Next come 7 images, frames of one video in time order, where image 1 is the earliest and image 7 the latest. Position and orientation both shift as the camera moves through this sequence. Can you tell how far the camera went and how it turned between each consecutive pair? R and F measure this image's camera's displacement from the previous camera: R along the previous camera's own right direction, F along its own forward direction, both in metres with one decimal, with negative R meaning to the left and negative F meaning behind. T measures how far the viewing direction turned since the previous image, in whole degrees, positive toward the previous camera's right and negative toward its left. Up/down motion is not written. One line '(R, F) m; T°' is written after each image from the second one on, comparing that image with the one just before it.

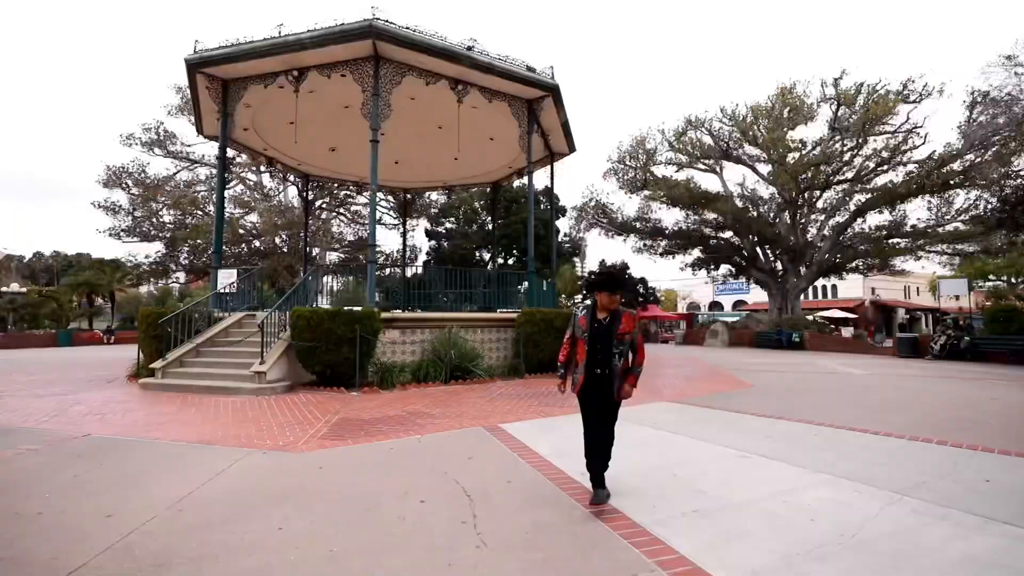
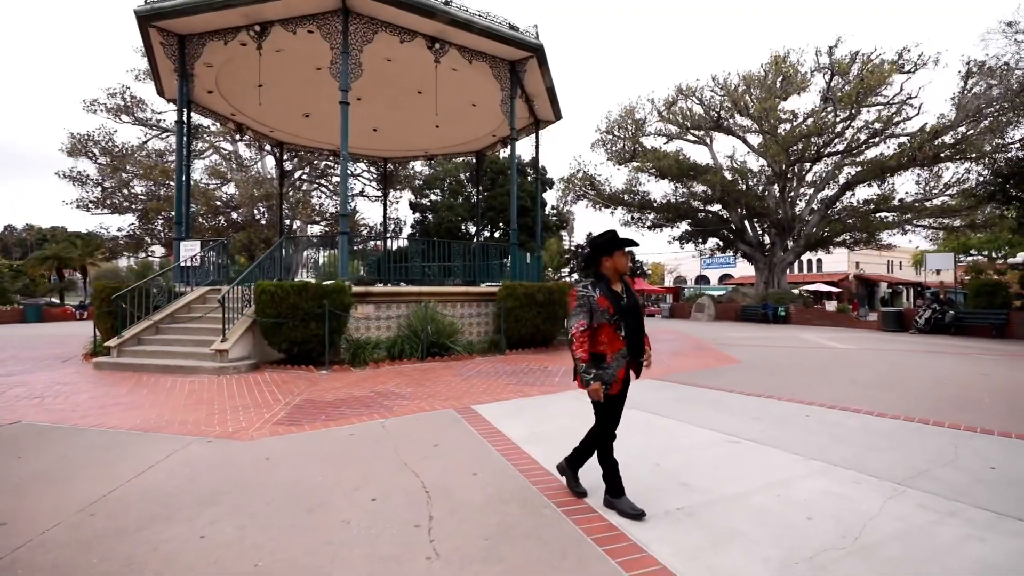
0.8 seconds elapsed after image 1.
(+0.2, +0.5) m; +1°
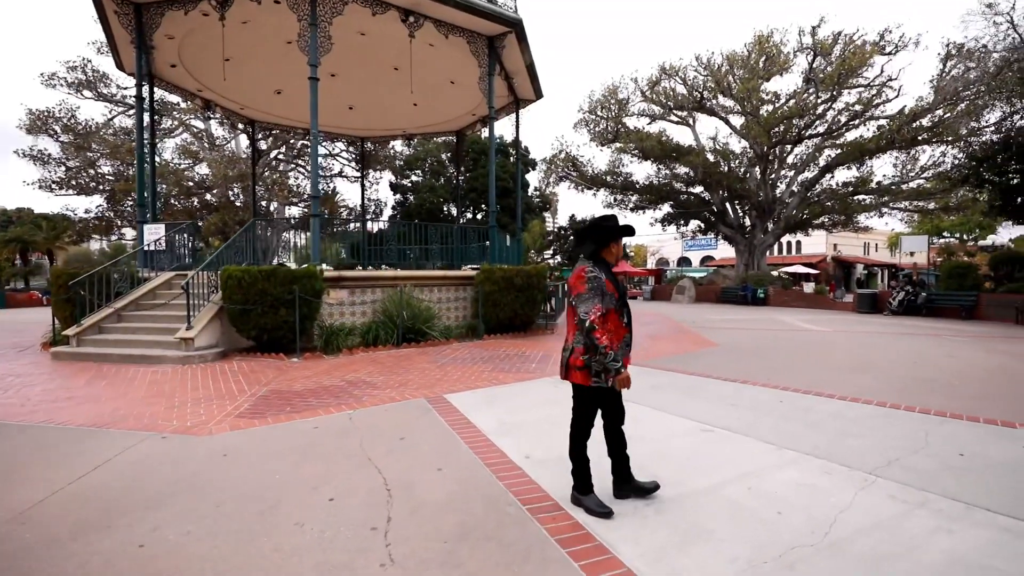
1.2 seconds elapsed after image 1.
(+0.1, +0.2) m; +2°
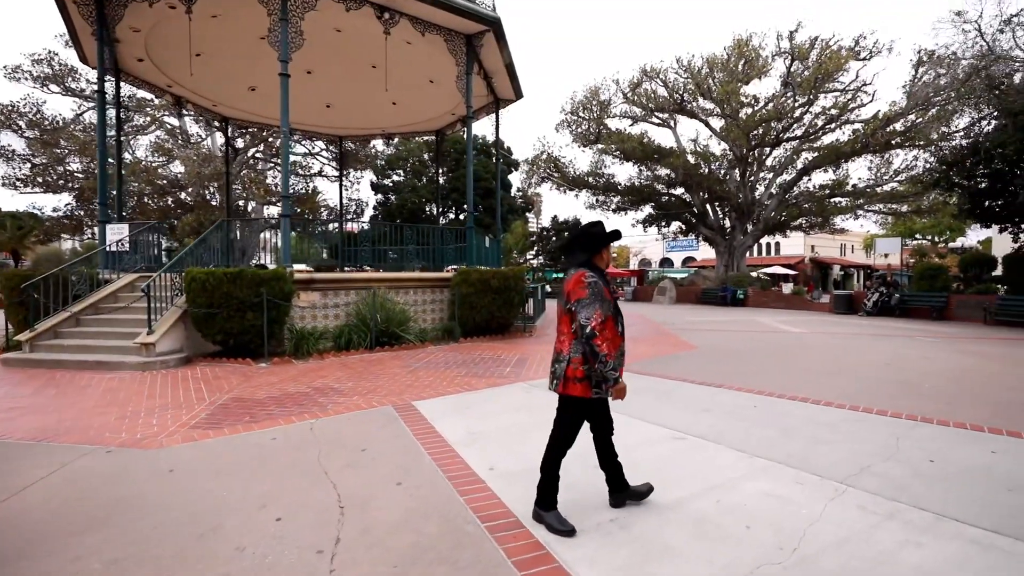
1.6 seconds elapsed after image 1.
(+0.2, +0.1) m; +2°
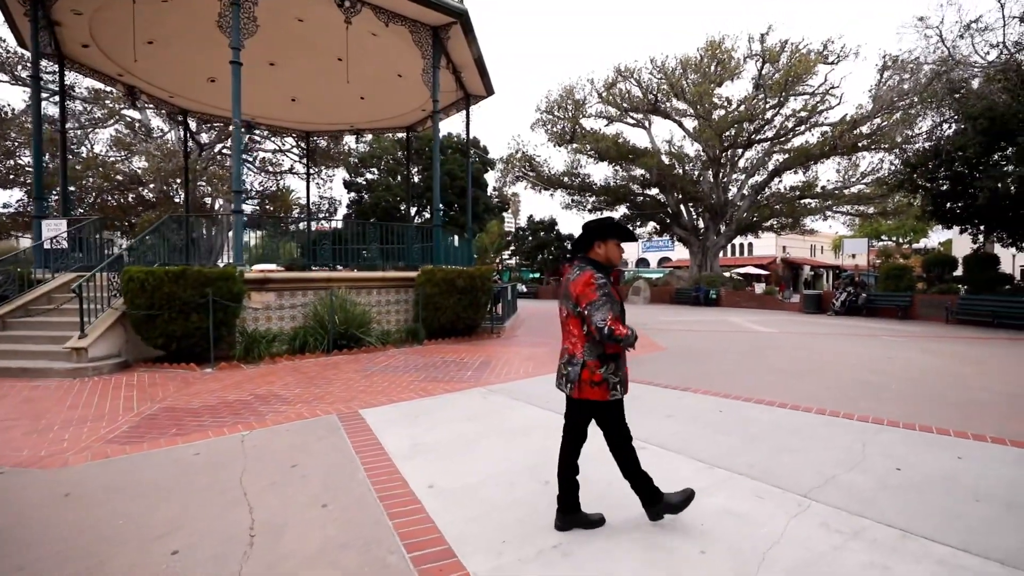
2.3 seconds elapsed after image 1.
(+0.3, +0.3) m; +2°
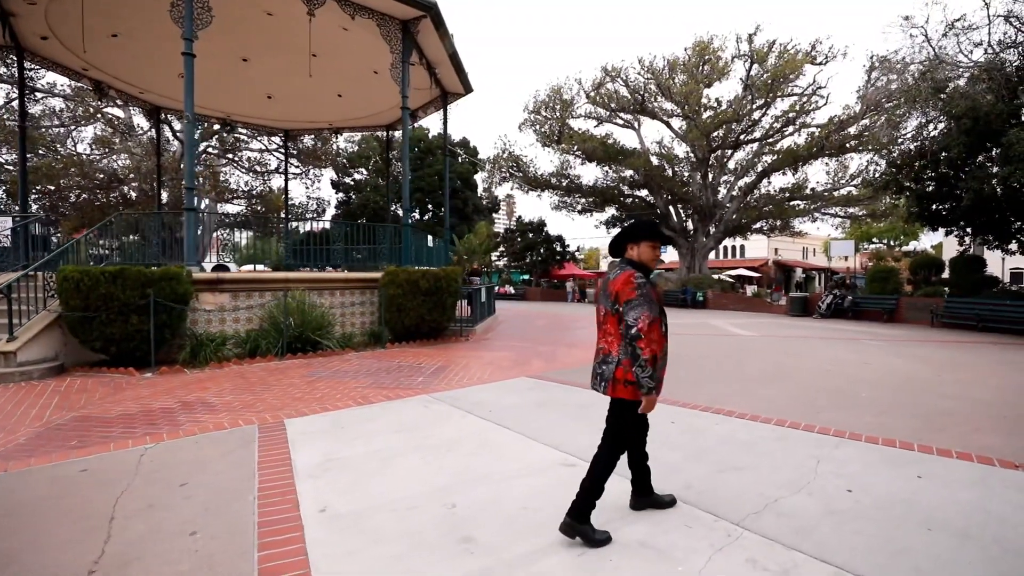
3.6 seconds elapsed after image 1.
(+0.6, +0.3) m; 0°
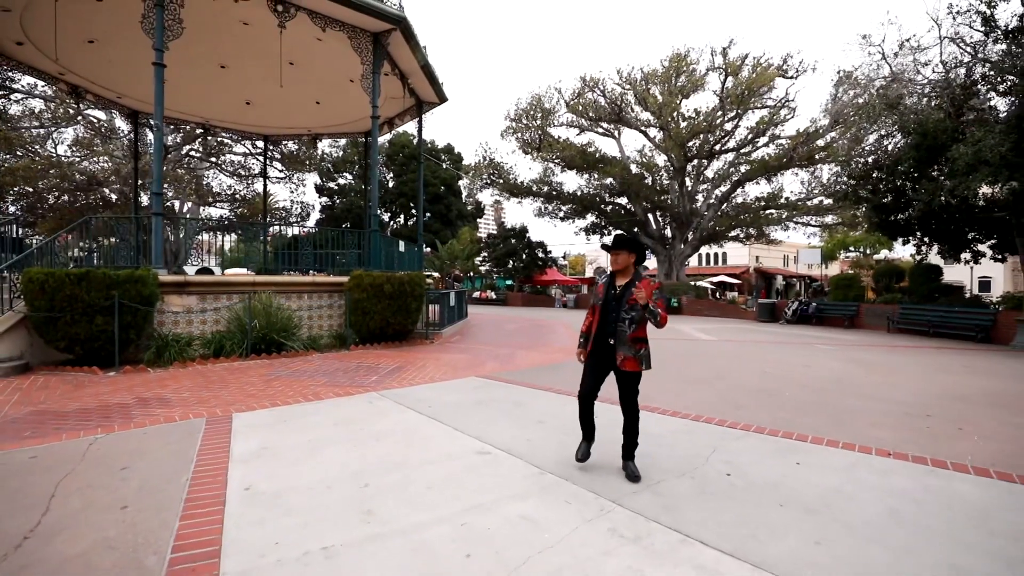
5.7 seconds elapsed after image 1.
(+0.6, -0.4) m; +1°
